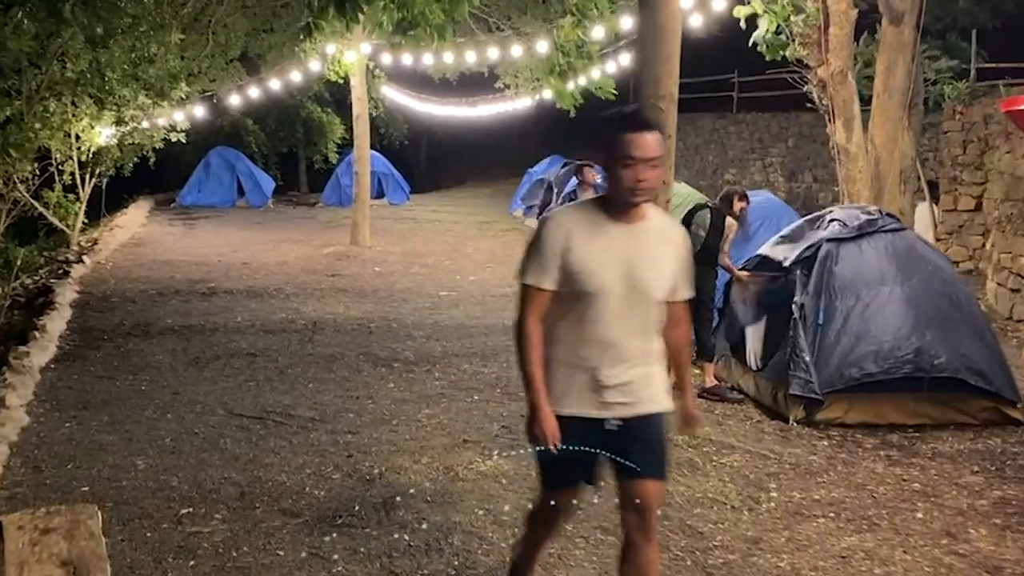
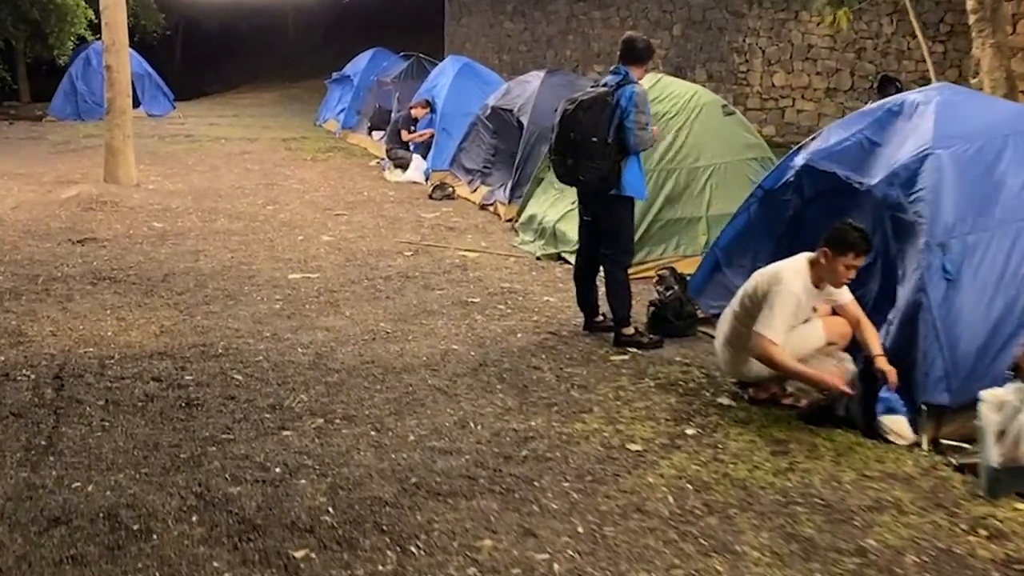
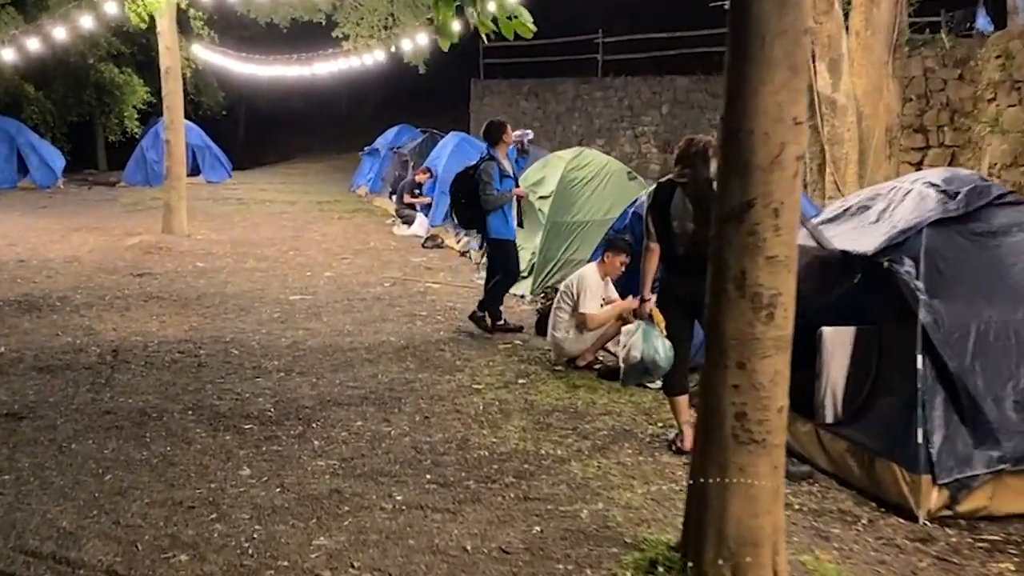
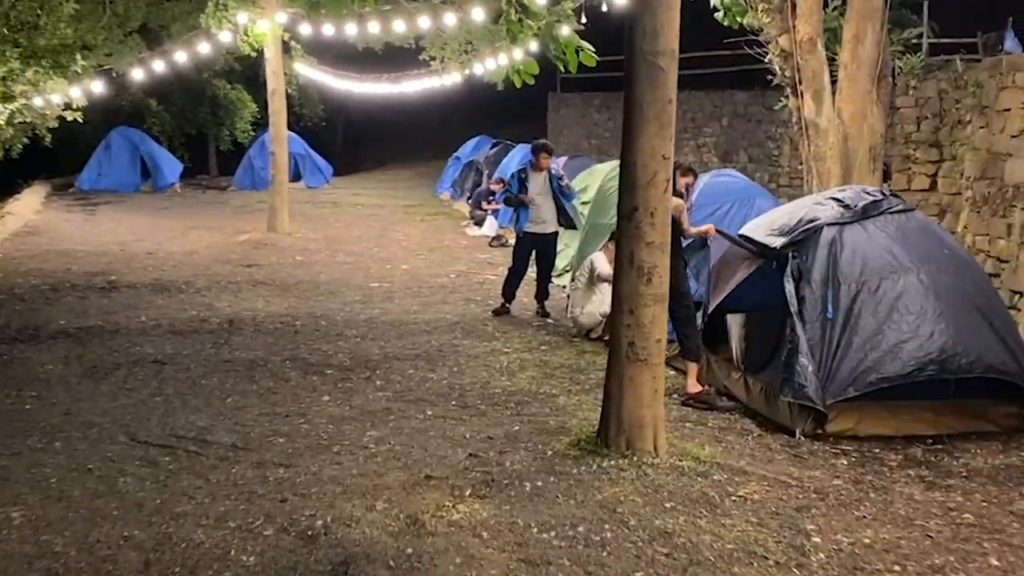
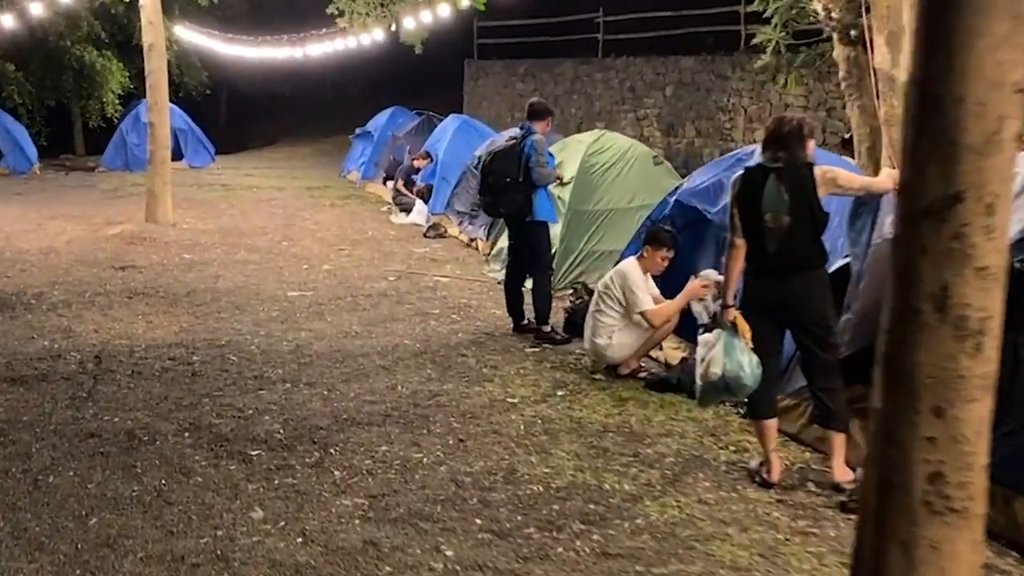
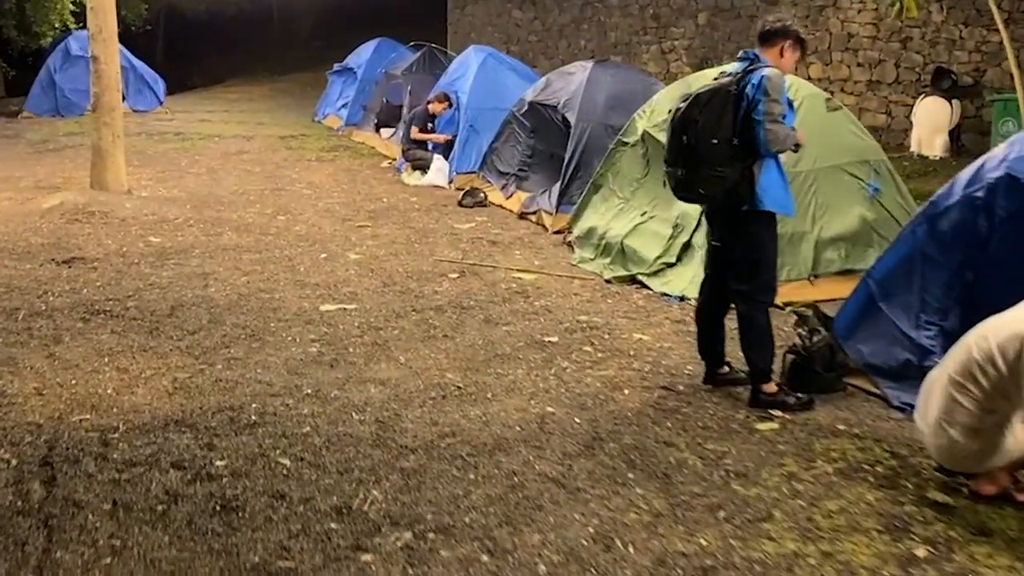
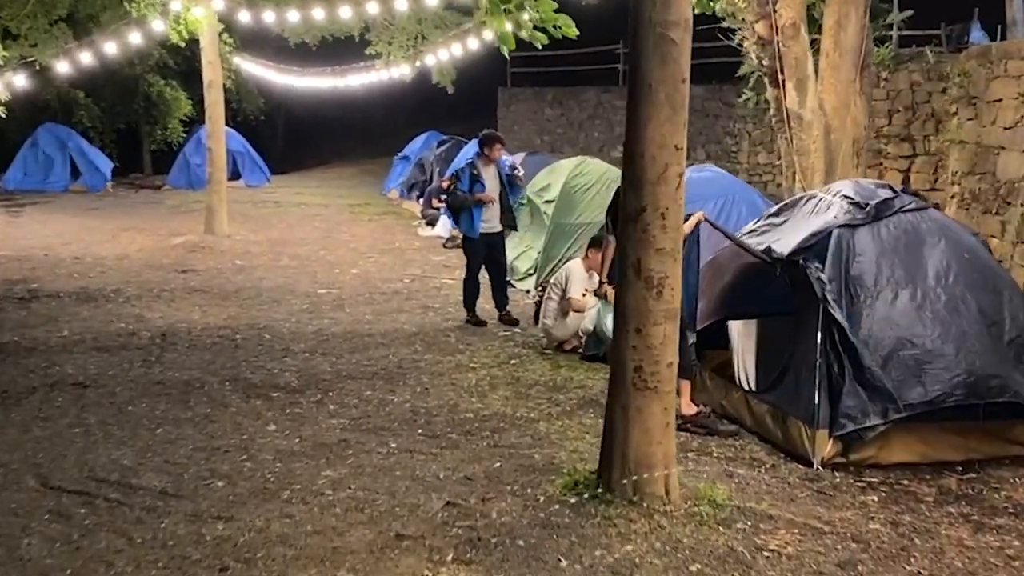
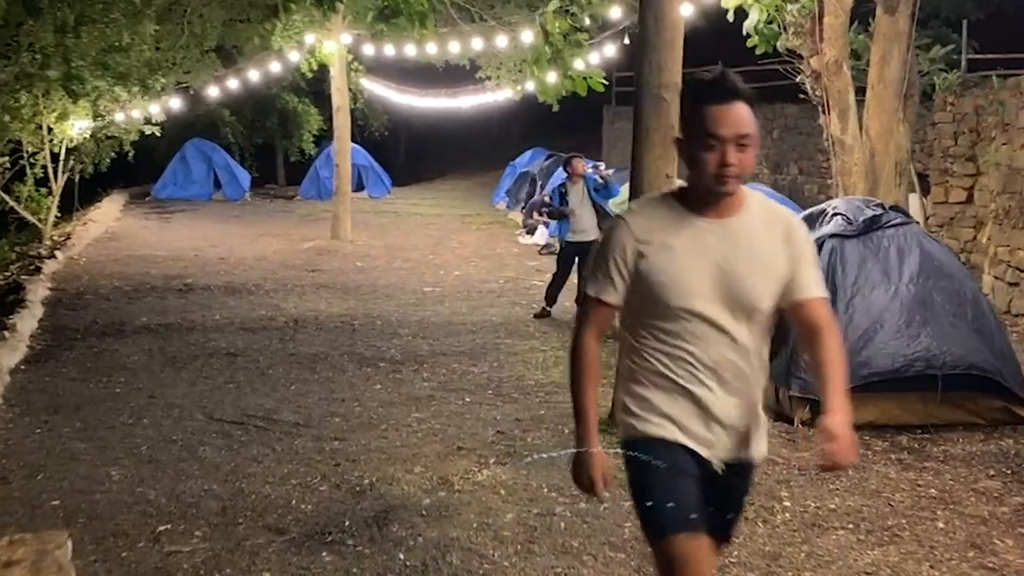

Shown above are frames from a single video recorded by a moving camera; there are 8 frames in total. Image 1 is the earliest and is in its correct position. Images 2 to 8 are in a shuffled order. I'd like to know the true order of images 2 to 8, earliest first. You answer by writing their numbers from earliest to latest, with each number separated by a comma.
8, 4, 7, 3, 5, 2, 6
